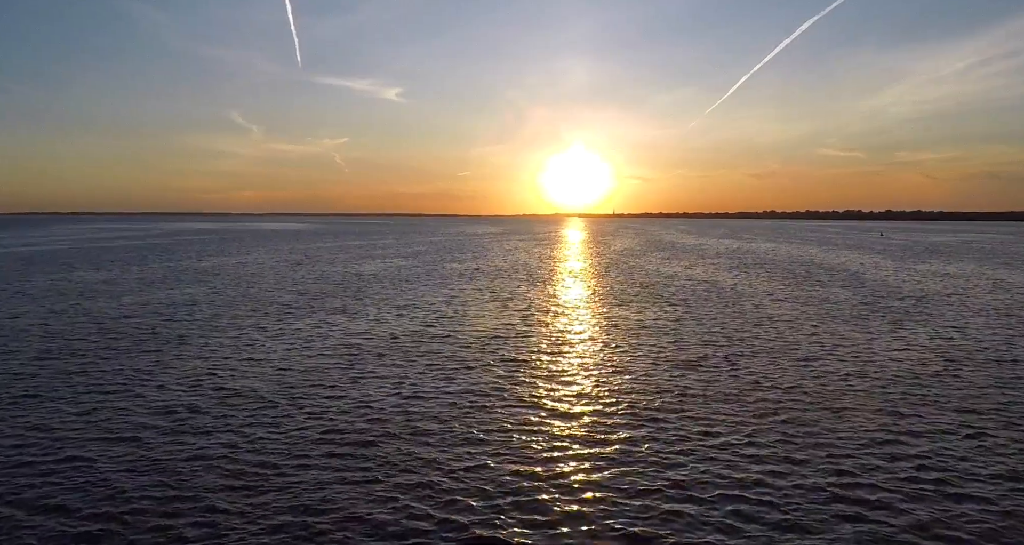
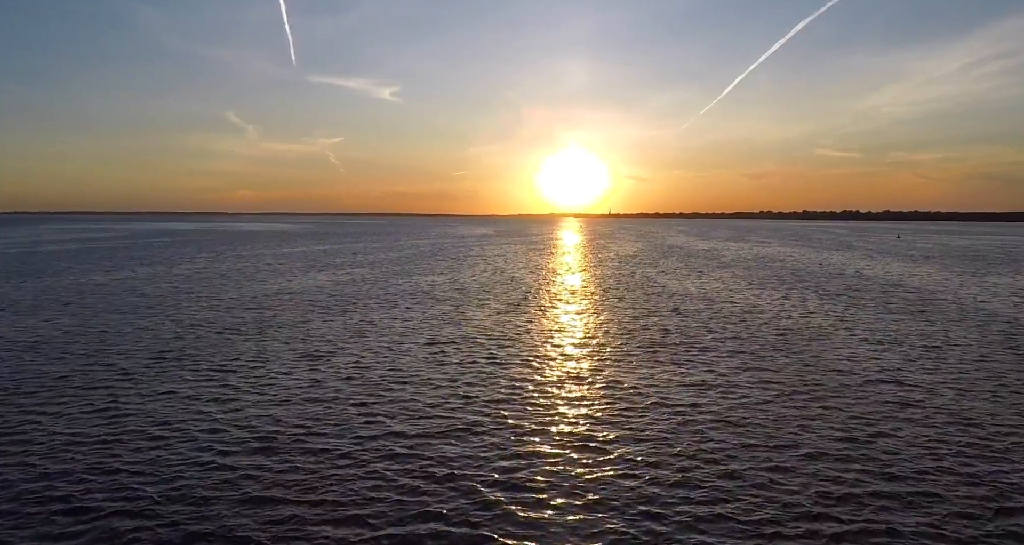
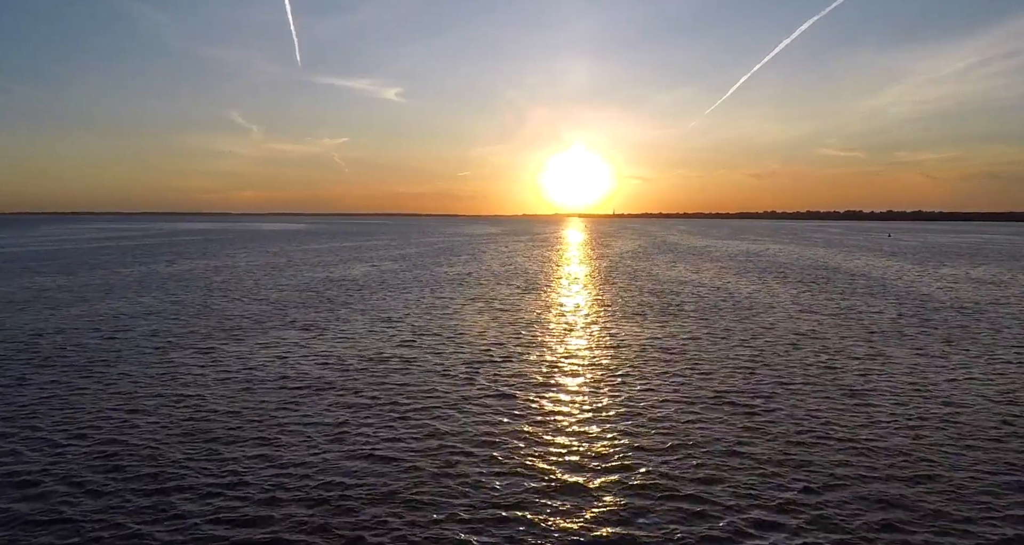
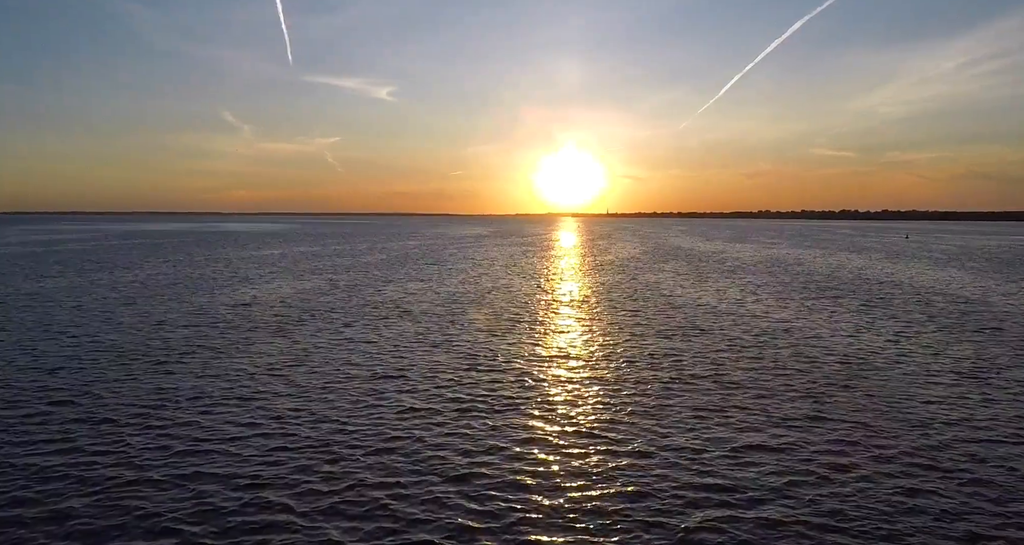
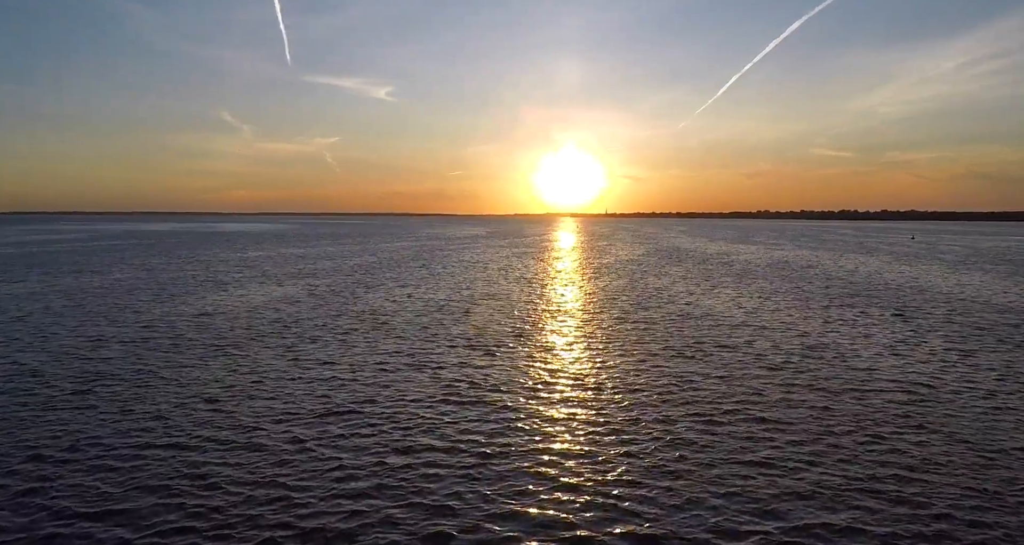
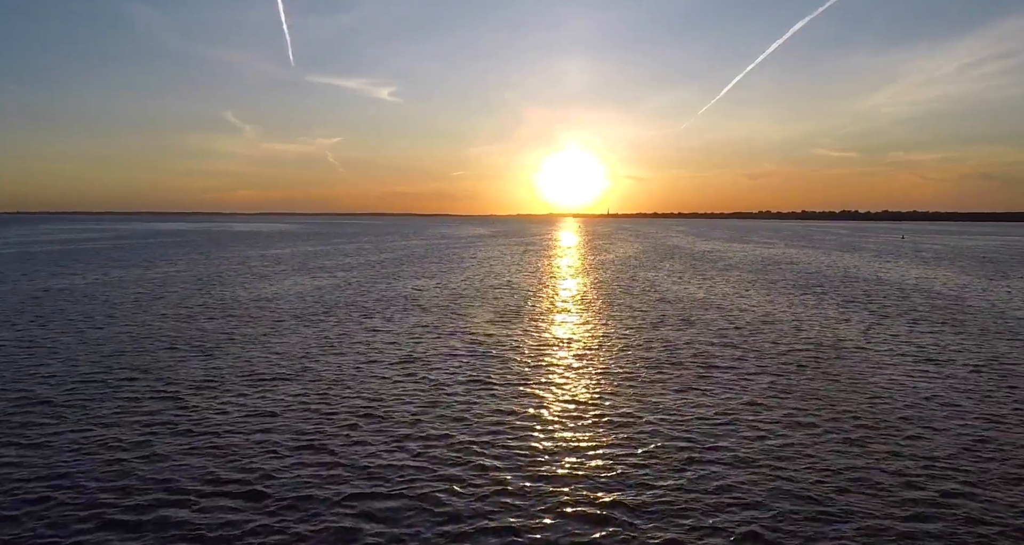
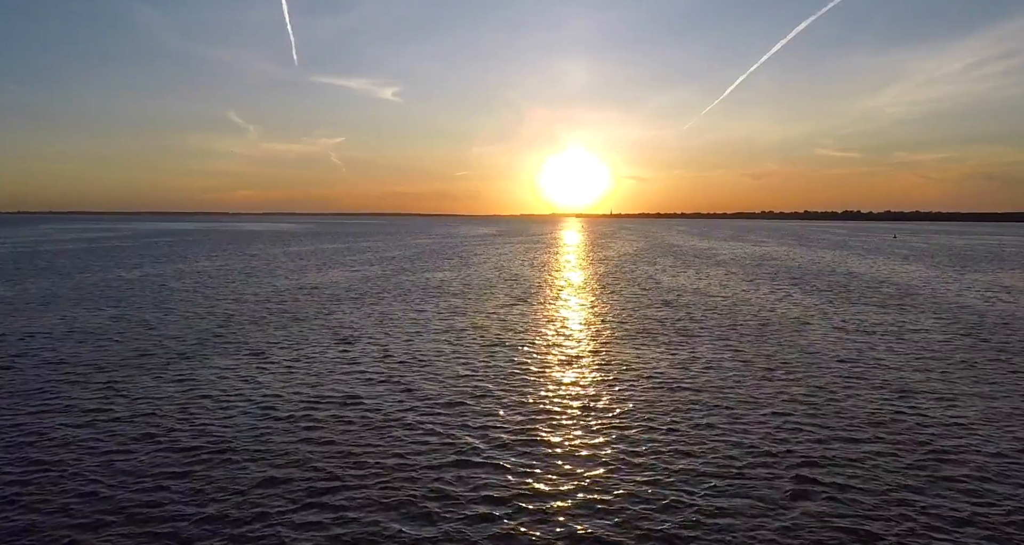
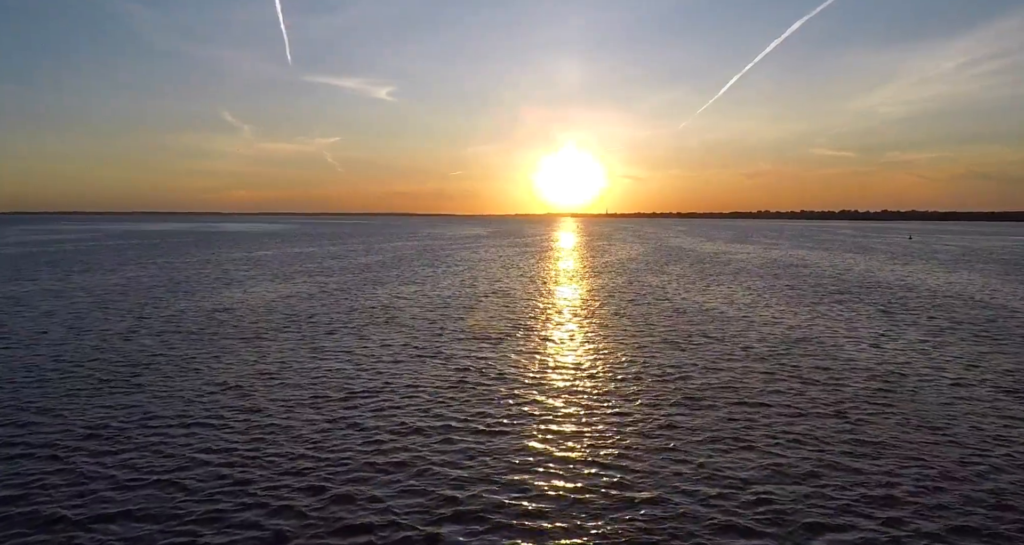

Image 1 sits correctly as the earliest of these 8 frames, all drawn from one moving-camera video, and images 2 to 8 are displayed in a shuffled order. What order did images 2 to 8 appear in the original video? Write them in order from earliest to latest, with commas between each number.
3, 7, 2, 6, 4, 8, 5
